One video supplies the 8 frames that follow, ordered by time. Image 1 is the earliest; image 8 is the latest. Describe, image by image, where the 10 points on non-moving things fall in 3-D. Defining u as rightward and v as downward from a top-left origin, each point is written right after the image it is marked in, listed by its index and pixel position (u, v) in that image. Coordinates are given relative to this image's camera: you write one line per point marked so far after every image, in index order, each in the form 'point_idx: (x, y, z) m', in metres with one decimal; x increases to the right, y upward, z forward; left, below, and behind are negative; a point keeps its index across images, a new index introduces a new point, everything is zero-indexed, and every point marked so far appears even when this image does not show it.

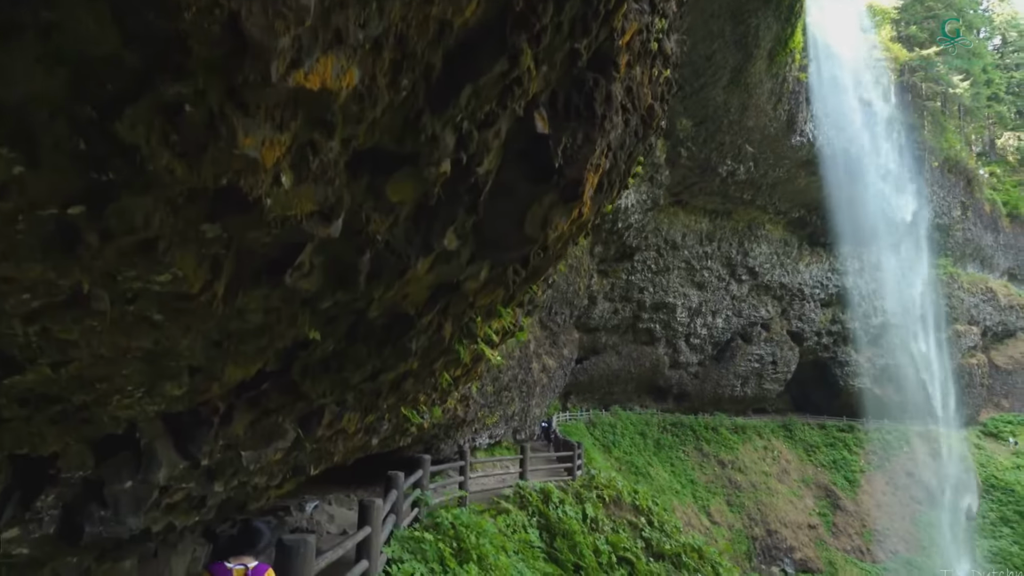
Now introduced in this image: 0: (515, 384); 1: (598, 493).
0: (+0.1, -1.9, +11.4) m
1: (+1.6, -3.6, +10.3) m
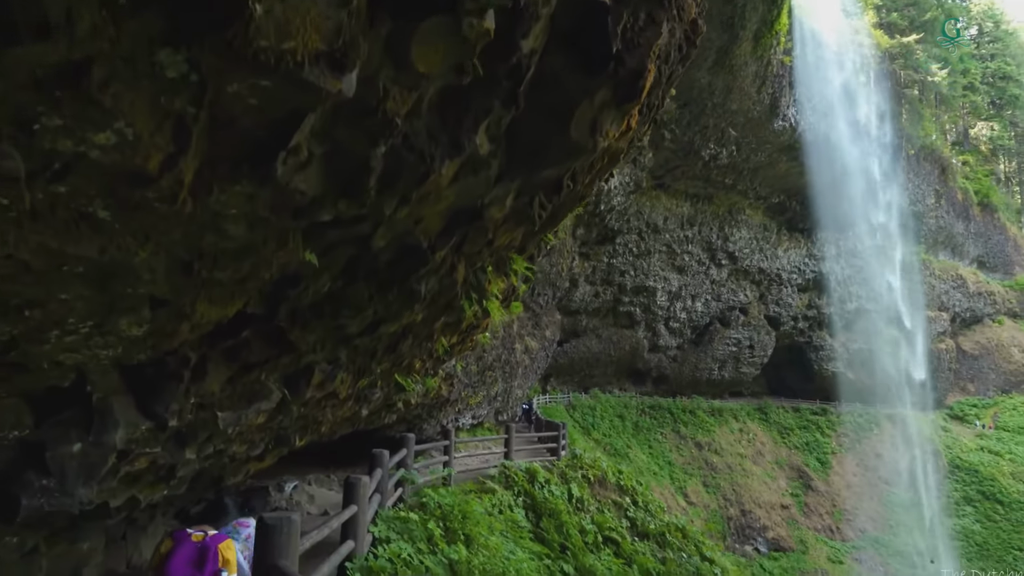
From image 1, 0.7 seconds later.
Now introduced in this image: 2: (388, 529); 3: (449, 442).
0: (-0.2, -1.5, +11.2) m
1: (+1.3, -3.2, +10.3) m
2: (-1.0, -2.0, +4.8) m
3: (-0.8, -2.0, +7.8) m
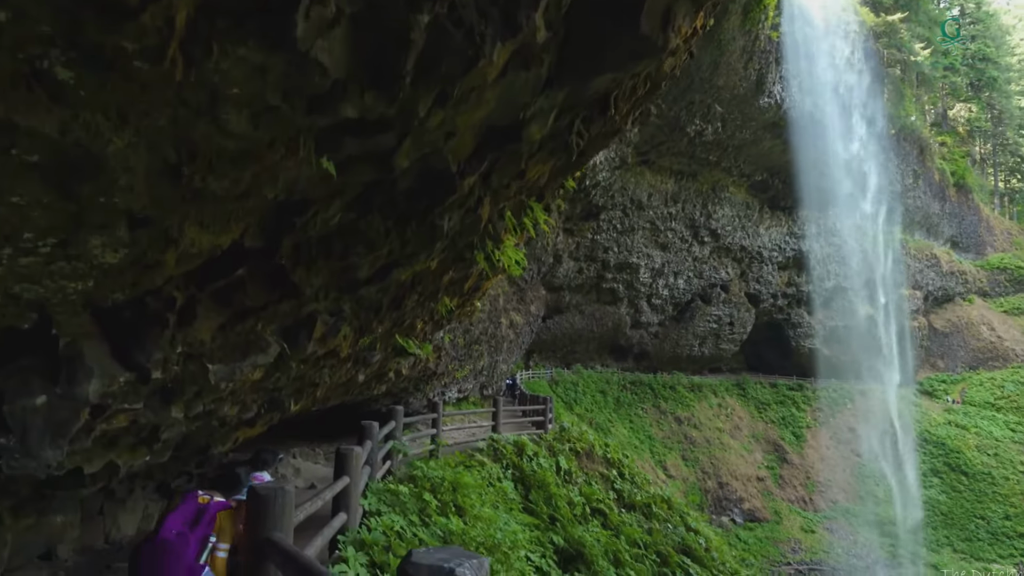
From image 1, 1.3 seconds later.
0: (-0.5, -0.9, +11.1) m
1: (+1.1, -2.8, +10.3) m
2: (-1.1, -1.7, +4.7) m
3: (-1.0, -1.7, +7.7) m
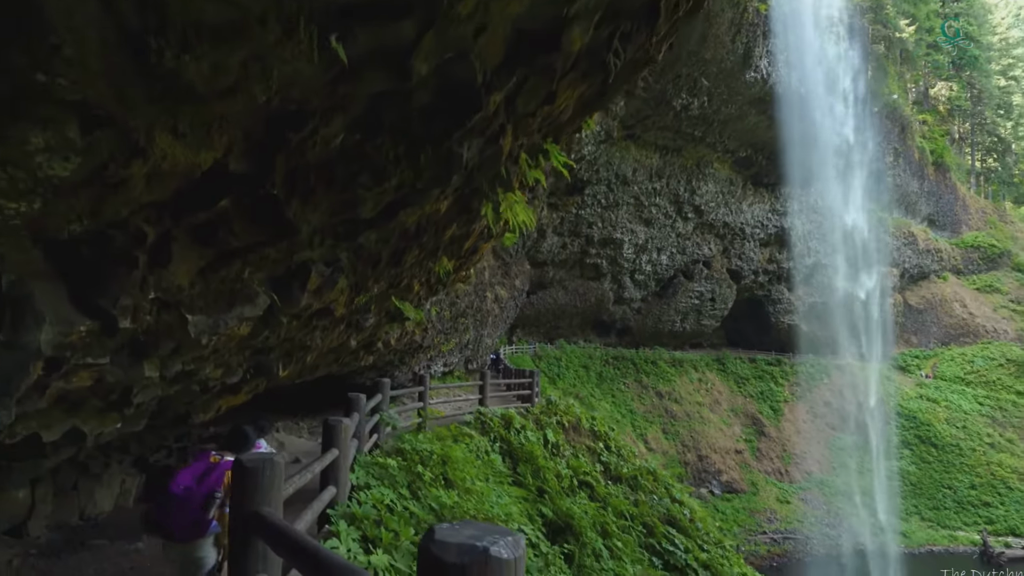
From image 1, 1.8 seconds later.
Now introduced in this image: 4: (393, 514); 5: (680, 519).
0: (-0.8, -0.4, +11.0) m
1: (+0.8, -2.3, +10.3) m
2: (-1.1, -1.5, +4.6) m
3: (-1.1, -1.3, +7.6) m
4: (-0.9, -1.6, +4.2) m
5: (+2.4, -3.3, +8.5) m
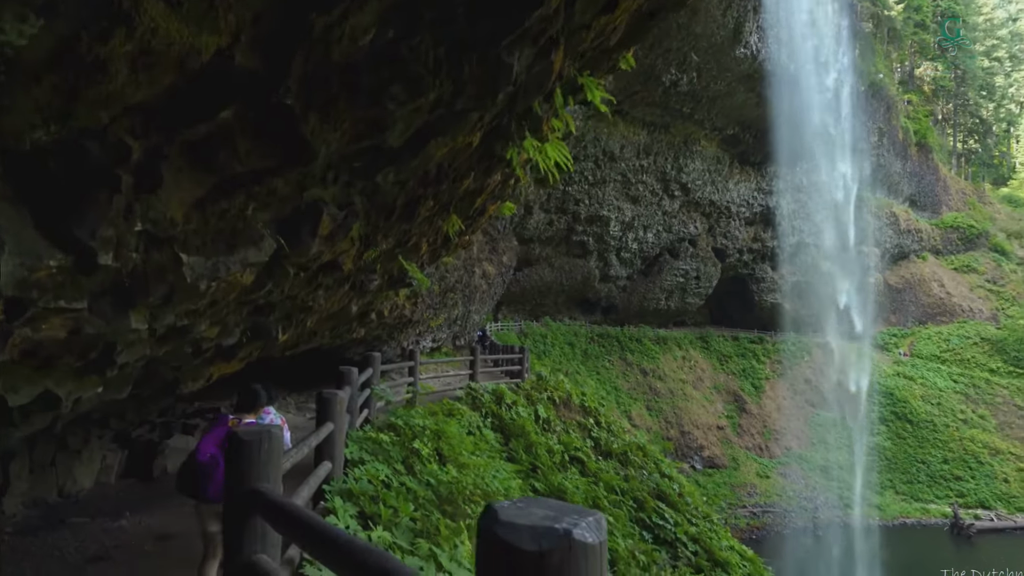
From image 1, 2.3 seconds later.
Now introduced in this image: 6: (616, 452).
0: (-1.0, 0.0, +10.9) m
1: (+0.6, -1.9, +10.2) m
2: (-1.2, -1.2, +4.5) m
3: (-1.2, -0.9, +7.4) m
4: (-0.9, -1.4, +4.1) m
5: (+2.3, -3.0, +8.5) m
6: (+1.6, -2.6, +9.2) m
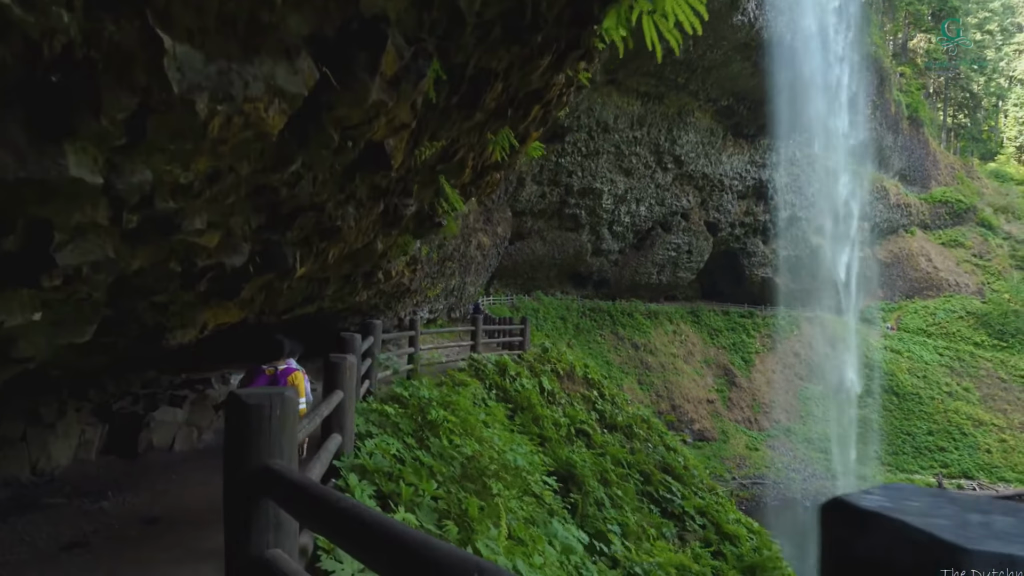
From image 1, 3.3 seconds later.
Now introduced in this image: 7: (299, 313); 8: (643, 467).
0: (-1.0, +0.6, +10.5) m
1: (+0.6, -1.4, +10.0) m
2: (-1.1, -1.0, +4.2) m
3: (-1.2, -0.5, +7.1) m
4: (-0.8, -1.2, +3.8) m
5: (+2.3, -2.5, +8.3) m
6: (+1.6, -2.1, +9.0) m
7: (-2.3, -0.3, +6.4) m
8: (+1.7, -2.4, +7.8) m
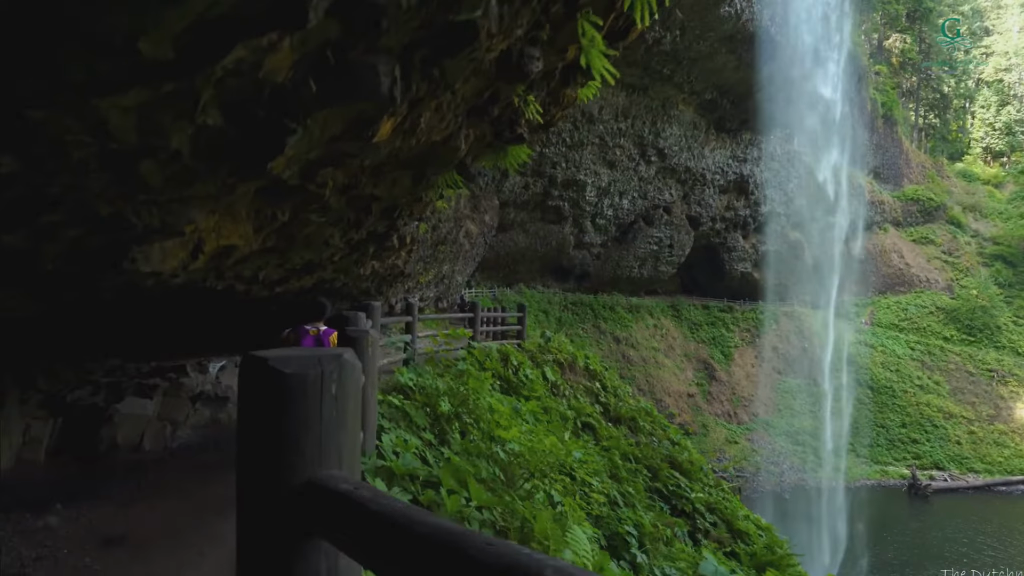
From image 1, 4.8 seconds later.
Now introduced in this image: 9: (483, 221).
0: (-1.1, +0.8, +9.9) m
1: (+0.5, -1.1, +9.5) m
2: (-0.9, -0.8, +3.6) m
3: (-1.2, -0.4, +6.6) m
4: (-0.6, -1.0, +3.3) m
5: (+2.3, -2.4, +7.9) m
6: (+1.6, -1.9, +8.6) m
7: (-2.3, -0.1, +5.8) m
8: (+1.7, -2.2, +7.4) m
9: (-0.7, +1.8, +15.3) m
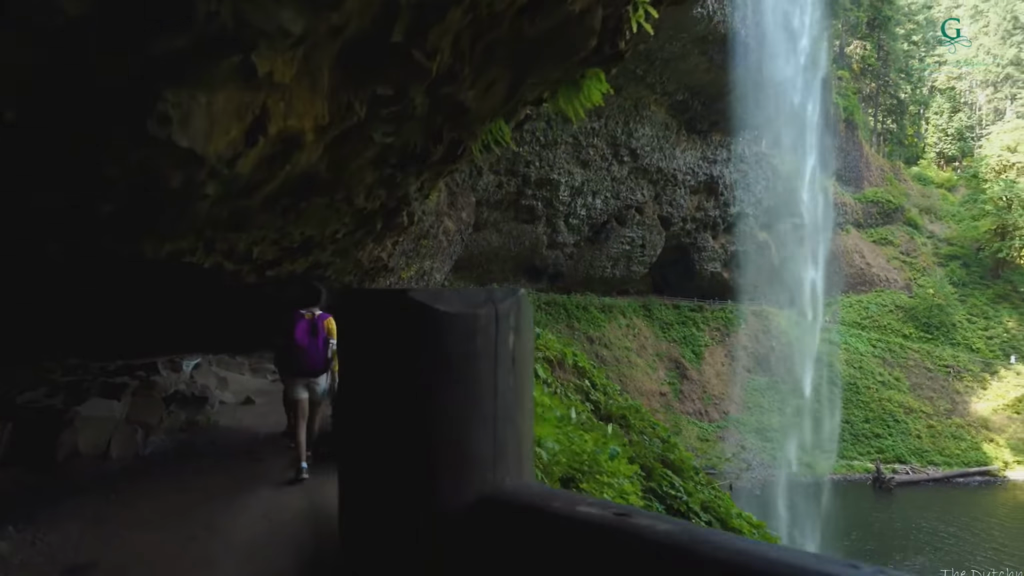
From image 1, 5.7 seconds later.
0: (-1.4, +0.8, +9.6) m
1: (+0.3, -1.1, +9.2) m
2: (-0.9, -0.7, +3.3) m
3: (-1.3, -0.3, +6.2) m
4: (-0.5, -0.9, +3.0) m
5: (+2.1, -2.3, +7.8) m
6: (+1.4, -1.8, +8.4) m
7: (-2.3, -0.1, +5.4) m
8: (+1.6, -2.1, +7.2) m
9: (-1.3, +1.8, +15.0) m
